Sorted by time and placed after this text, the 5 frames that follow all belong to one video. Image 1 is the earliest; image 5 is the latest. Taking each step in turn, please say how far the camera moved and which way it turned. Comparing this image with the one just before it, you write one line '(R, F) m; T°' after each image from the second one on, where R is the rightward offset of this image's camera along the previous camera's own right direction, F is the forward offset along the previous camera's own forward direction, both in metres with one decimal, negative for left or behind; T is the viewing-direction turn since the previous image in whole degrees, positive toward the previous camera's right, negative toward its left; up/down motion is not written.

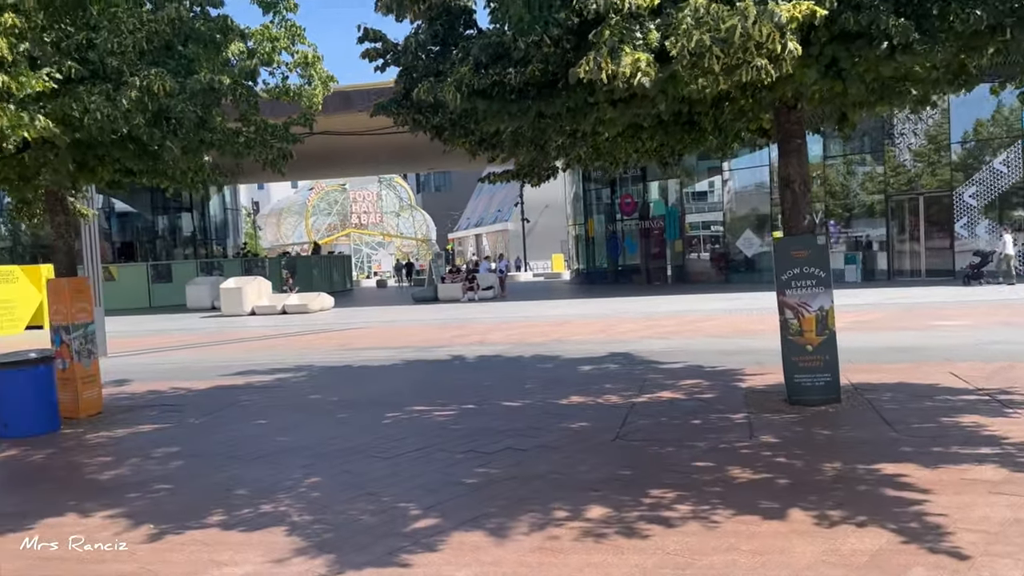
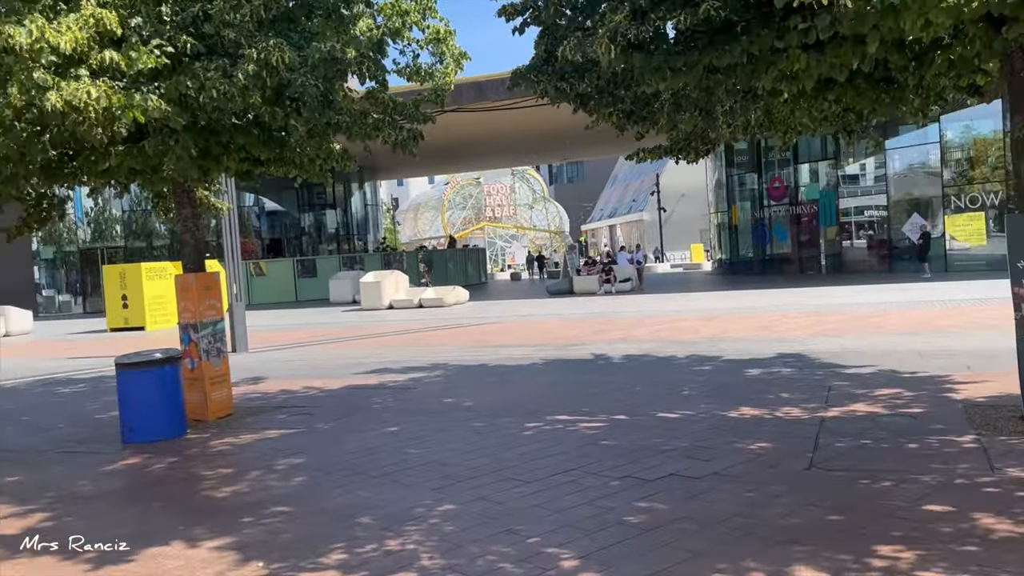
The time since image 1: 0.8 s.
(-0.2, +1.1) m; -9°
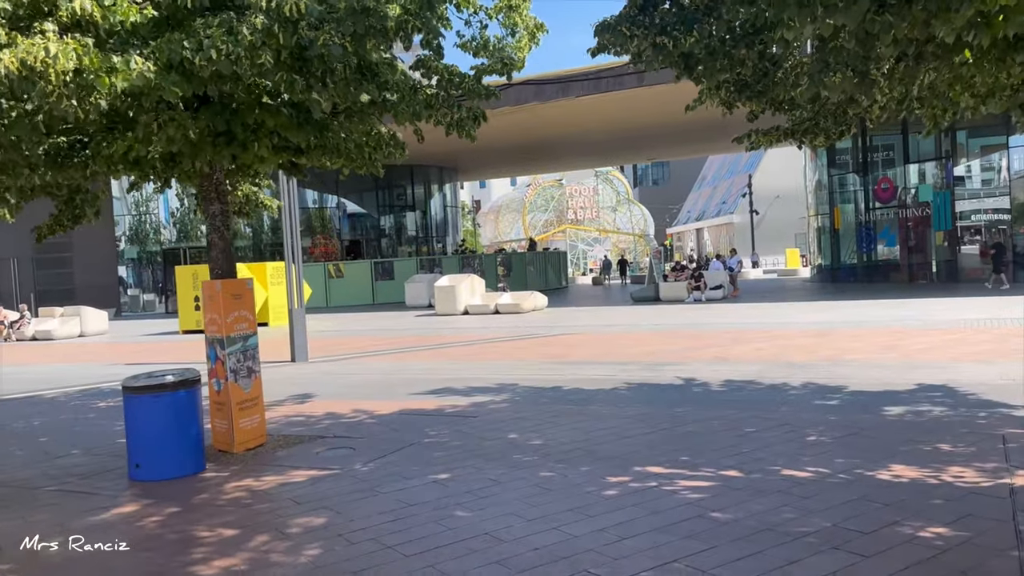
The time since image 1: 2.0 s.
(0.0, +1.5) m; -6°
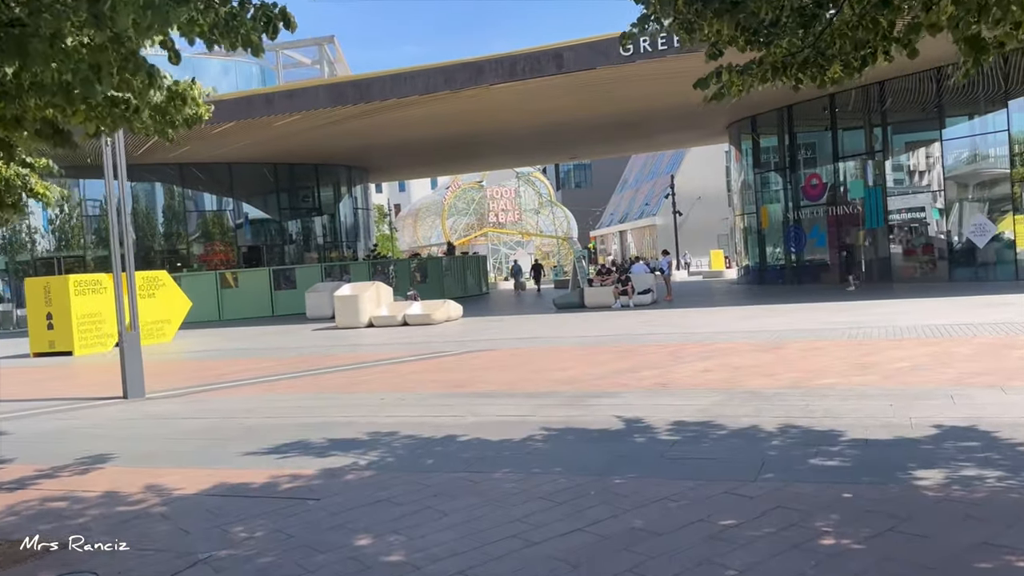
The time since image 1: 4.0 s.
(+0.5, +2.6) m; +5°
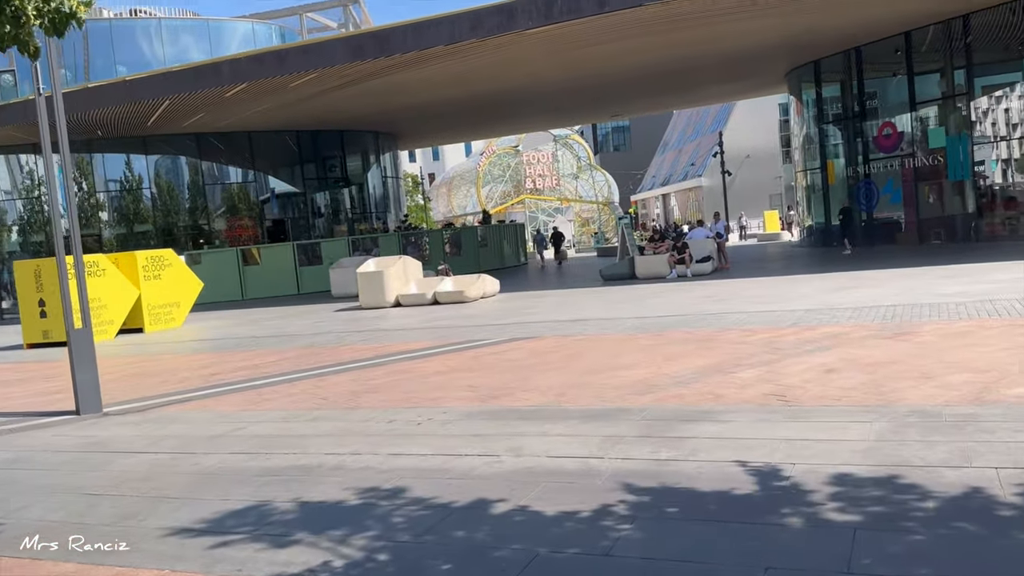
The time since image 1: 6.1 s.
(-0.1, +2.5) m; -3°
